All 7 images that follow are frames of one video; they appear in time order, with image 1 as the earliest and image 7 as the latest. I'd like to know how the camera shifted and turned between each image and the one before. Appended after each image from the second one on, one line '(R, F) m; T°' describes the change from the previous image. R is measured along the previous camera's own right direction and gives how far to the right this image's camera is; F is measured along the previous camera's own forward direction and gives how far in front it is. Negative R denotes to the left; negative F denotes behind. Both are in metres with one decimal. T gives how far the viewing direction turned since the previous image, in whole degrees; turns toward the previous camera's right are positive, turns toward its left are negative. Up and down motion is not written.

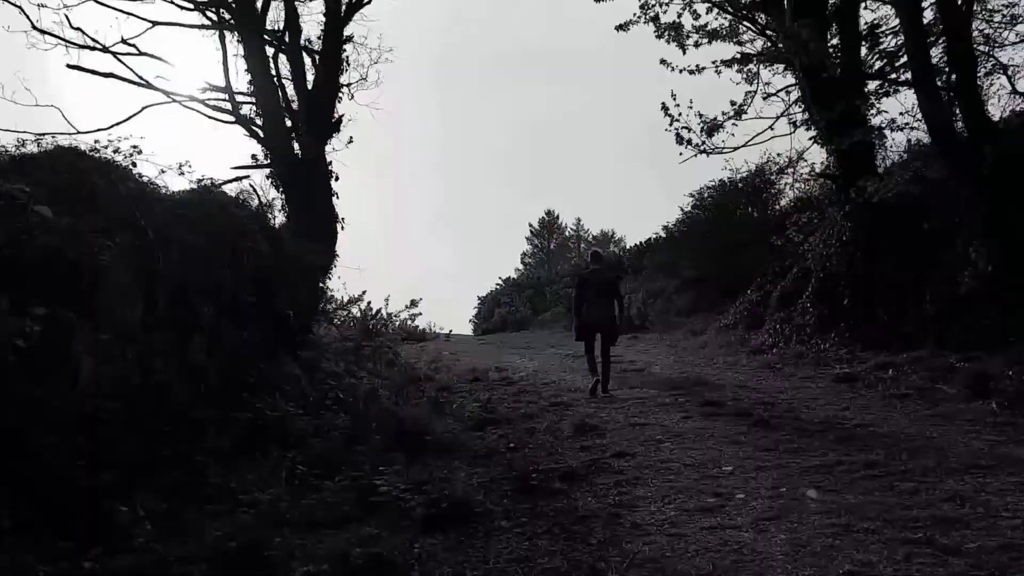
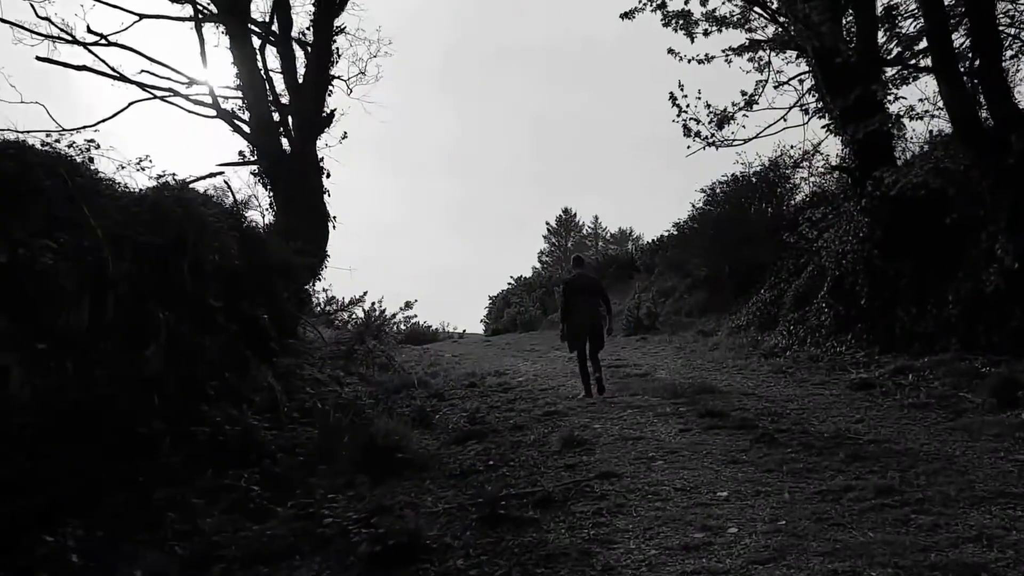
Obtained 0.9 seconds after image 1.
(+0.3, +0.6) m; -1°
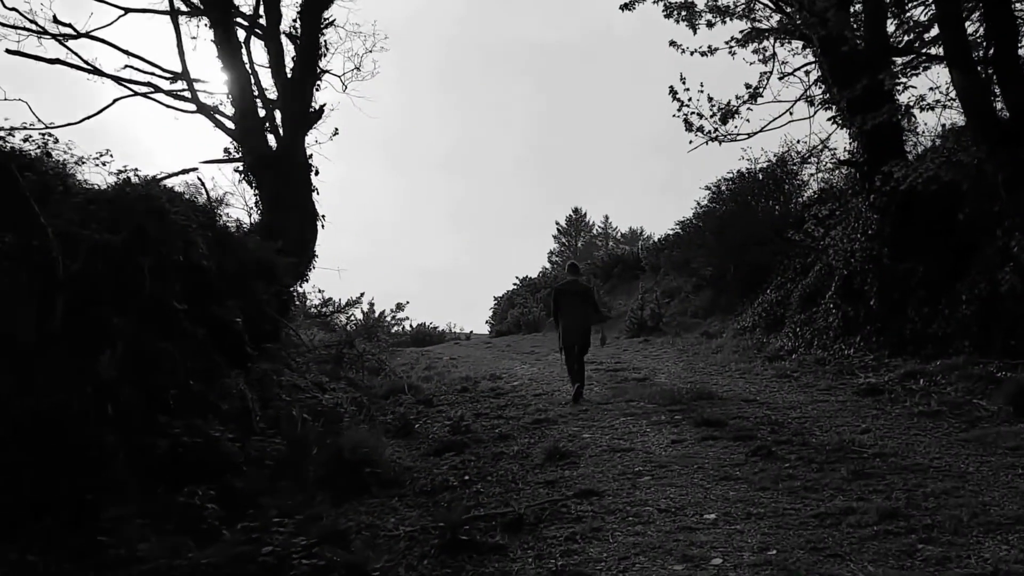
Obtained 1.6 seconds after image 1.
(+0.2, +0.4) m; -1°
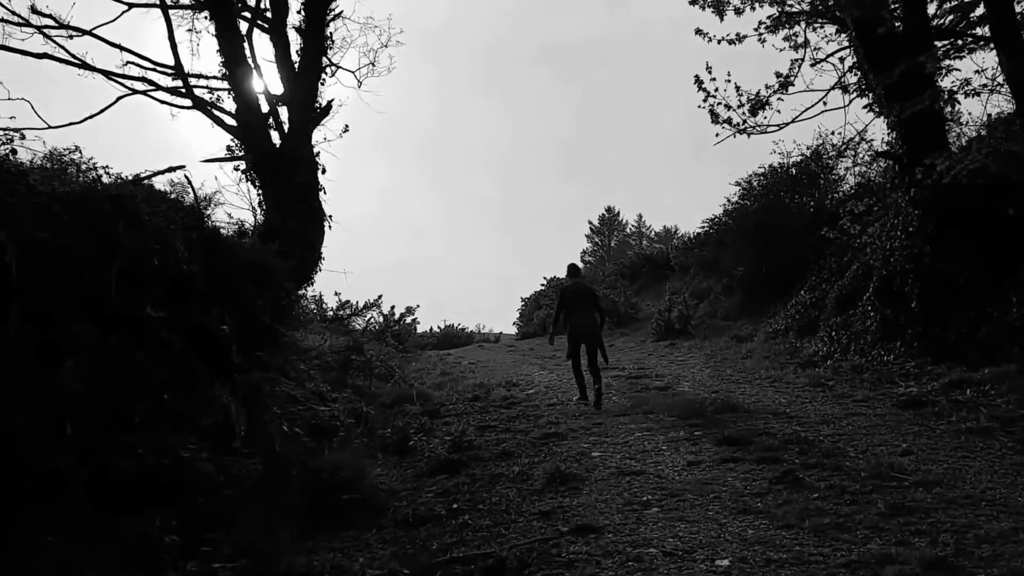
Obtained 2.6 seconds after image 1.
(+0.2, +0.6) m; -2°
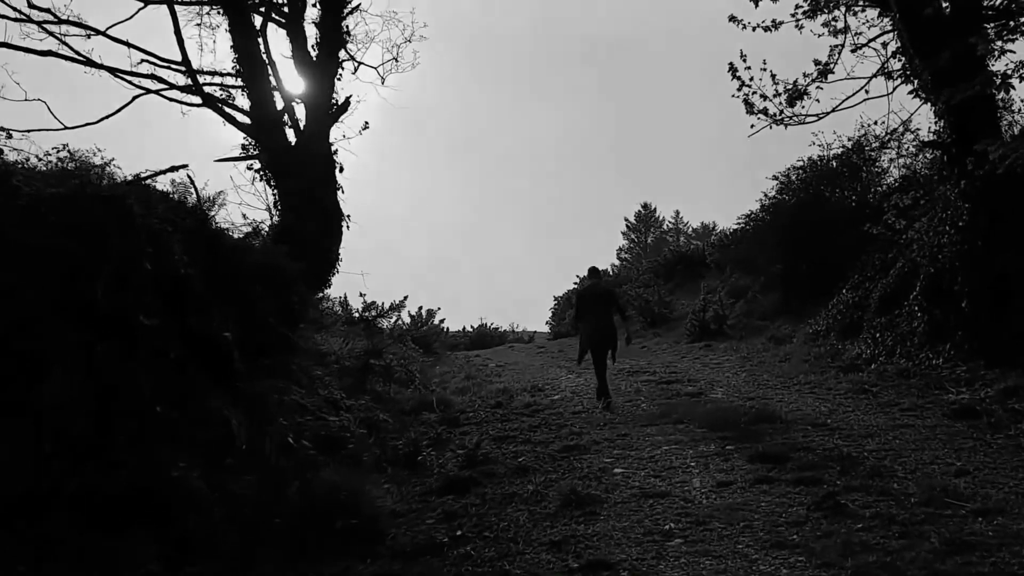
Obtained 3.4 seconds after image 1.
(+0.2, +0.5) m; -2°
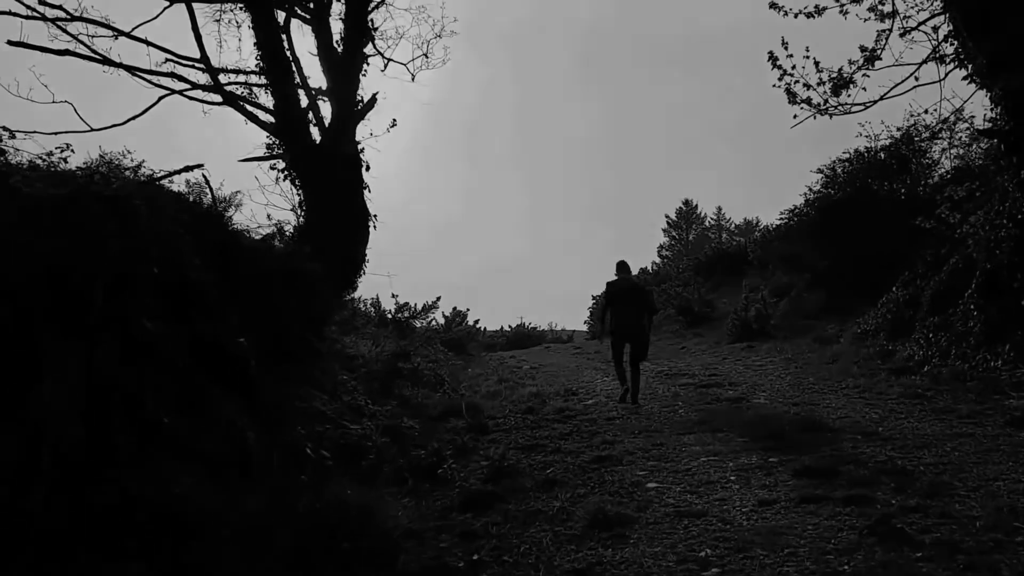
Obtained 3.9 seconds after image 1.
(+0.1, +0.4) m; -3°
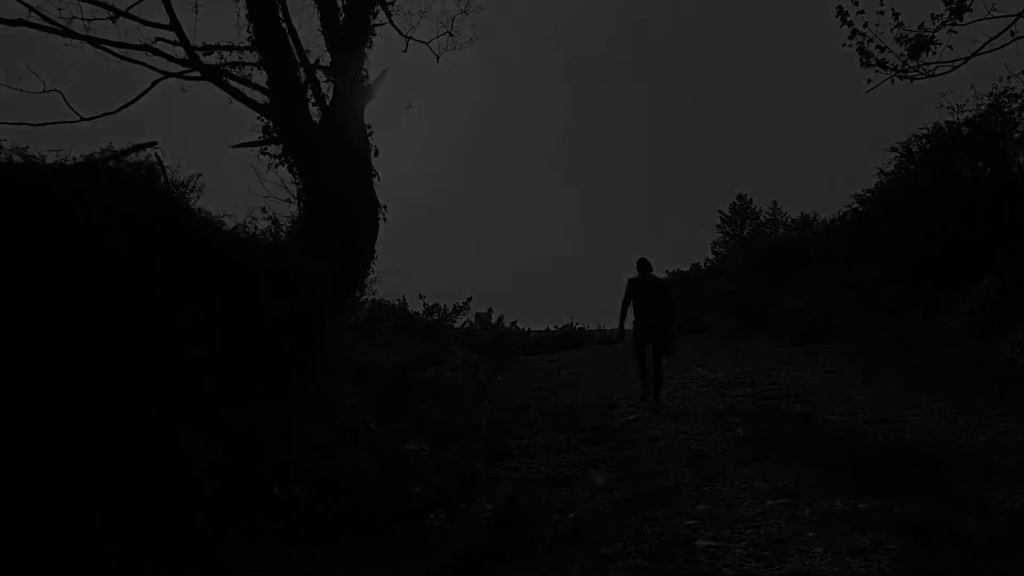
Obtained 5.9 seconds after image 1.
(+0.2, +1.3) m; -3°
